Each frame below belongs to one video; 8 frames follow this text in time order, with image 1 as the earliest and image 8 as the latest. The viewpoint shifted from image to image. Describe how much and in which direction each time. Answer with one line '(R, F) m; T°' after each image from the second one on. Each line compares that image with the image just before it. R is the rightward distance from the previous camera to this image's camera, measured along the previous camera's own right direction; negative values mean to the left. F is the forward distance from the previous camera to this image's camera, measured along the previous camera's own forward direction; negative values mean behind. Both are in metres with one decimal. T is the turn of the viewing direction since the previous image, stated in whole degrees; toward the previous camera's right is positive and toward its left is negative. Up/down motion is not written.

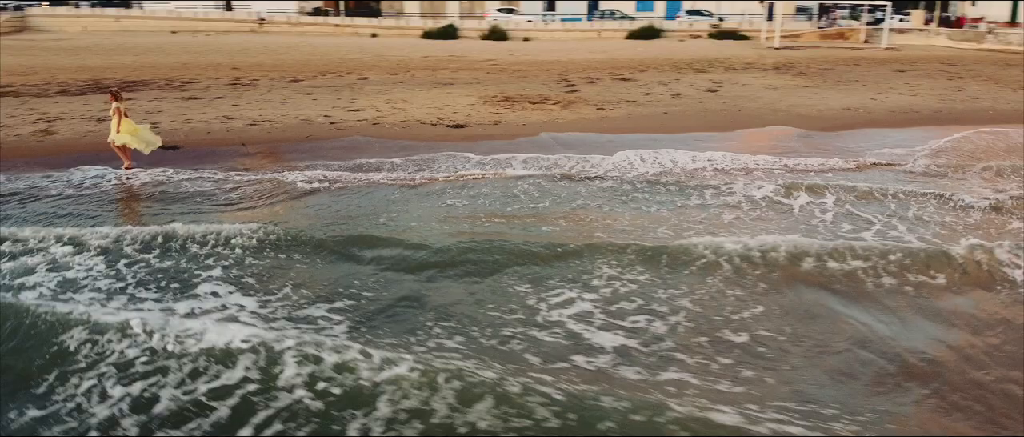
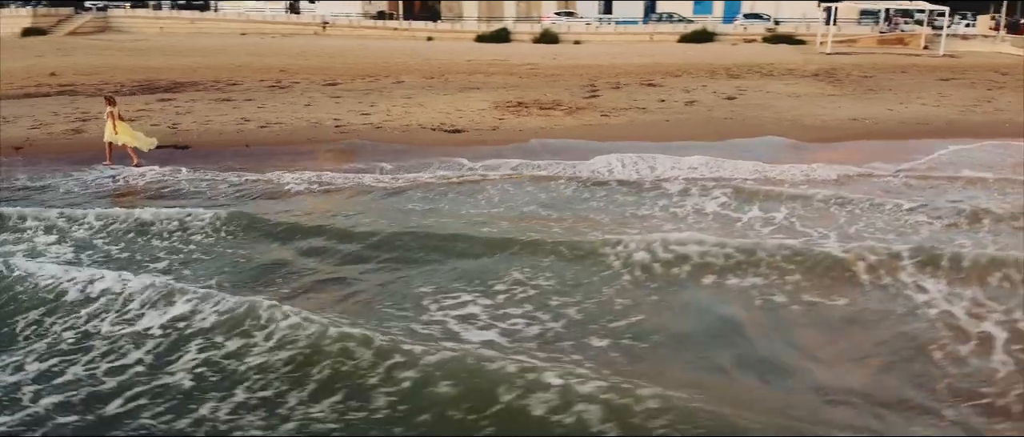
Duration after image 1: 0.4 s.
(+1.2, -0.2) m; -6°
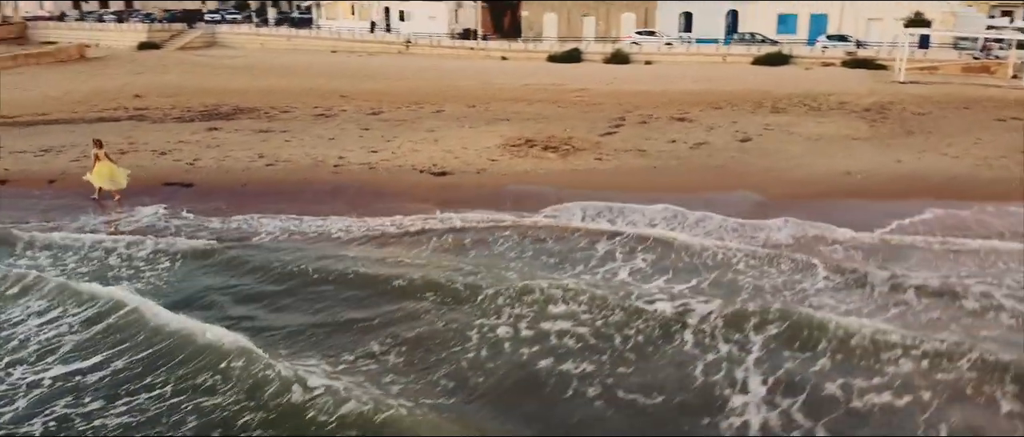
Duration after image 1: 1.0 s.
(+2.0, -0.2) m; -9°
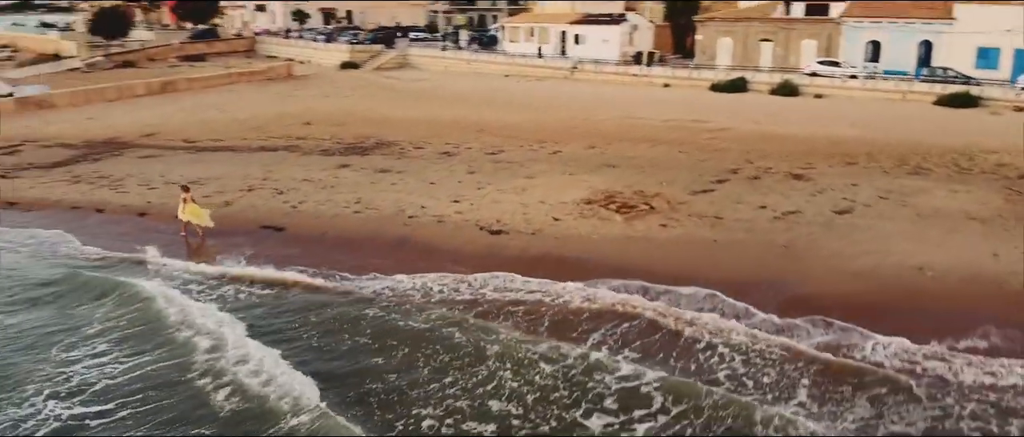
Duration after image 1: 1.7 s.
(+2.3, +0.1) m; -16°
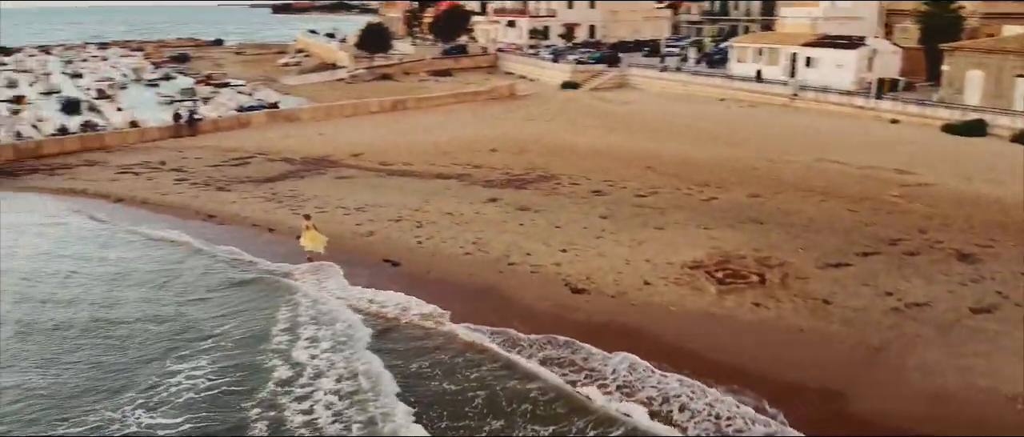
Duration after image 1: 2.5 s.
(+2.5, +0.2) m; -19°
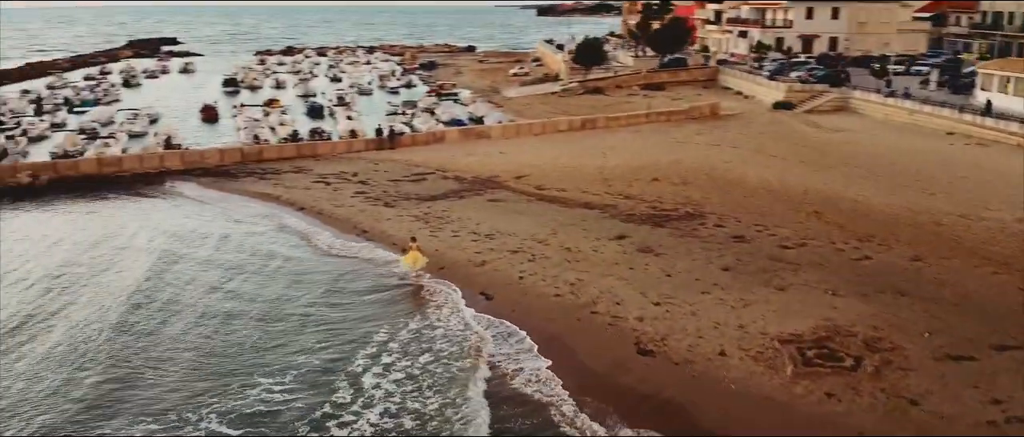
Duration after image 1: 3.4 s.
(+2.5, +0.3) m; -18°
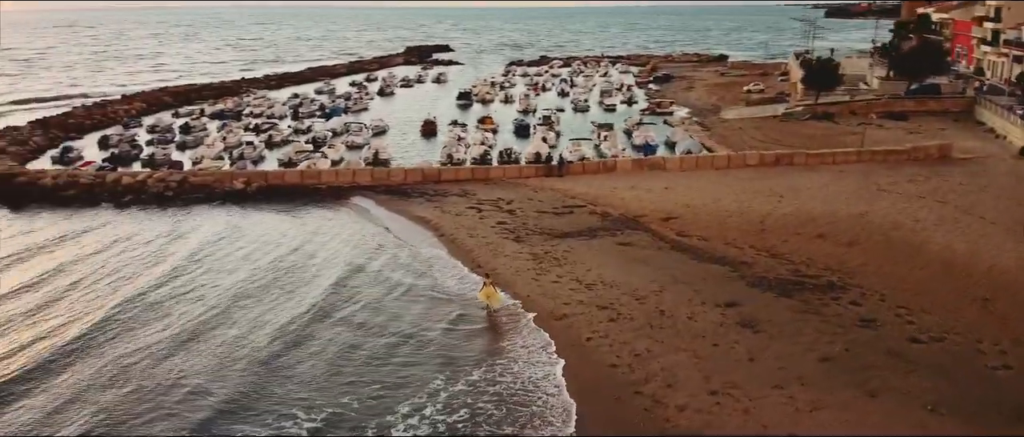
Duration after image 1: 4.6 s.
(+3.1, +0.7) m; -18°
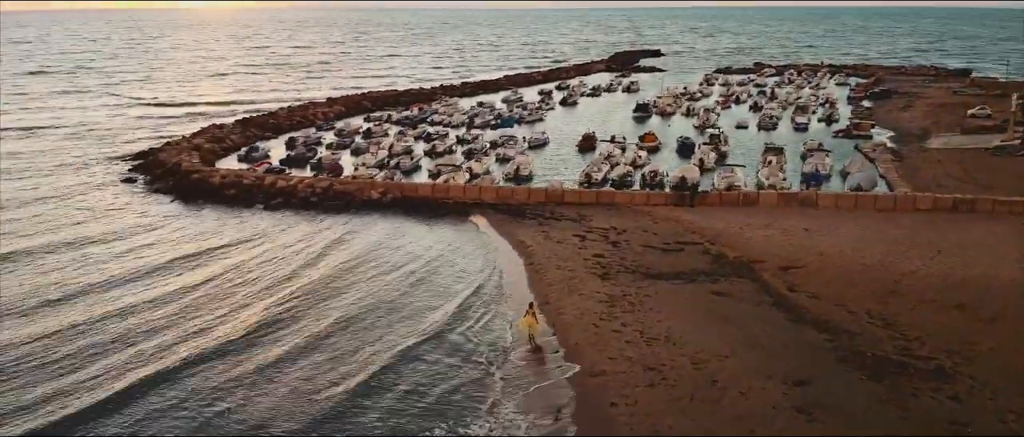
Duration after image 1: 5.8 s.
(+3.0, +1.1) m; -15°
